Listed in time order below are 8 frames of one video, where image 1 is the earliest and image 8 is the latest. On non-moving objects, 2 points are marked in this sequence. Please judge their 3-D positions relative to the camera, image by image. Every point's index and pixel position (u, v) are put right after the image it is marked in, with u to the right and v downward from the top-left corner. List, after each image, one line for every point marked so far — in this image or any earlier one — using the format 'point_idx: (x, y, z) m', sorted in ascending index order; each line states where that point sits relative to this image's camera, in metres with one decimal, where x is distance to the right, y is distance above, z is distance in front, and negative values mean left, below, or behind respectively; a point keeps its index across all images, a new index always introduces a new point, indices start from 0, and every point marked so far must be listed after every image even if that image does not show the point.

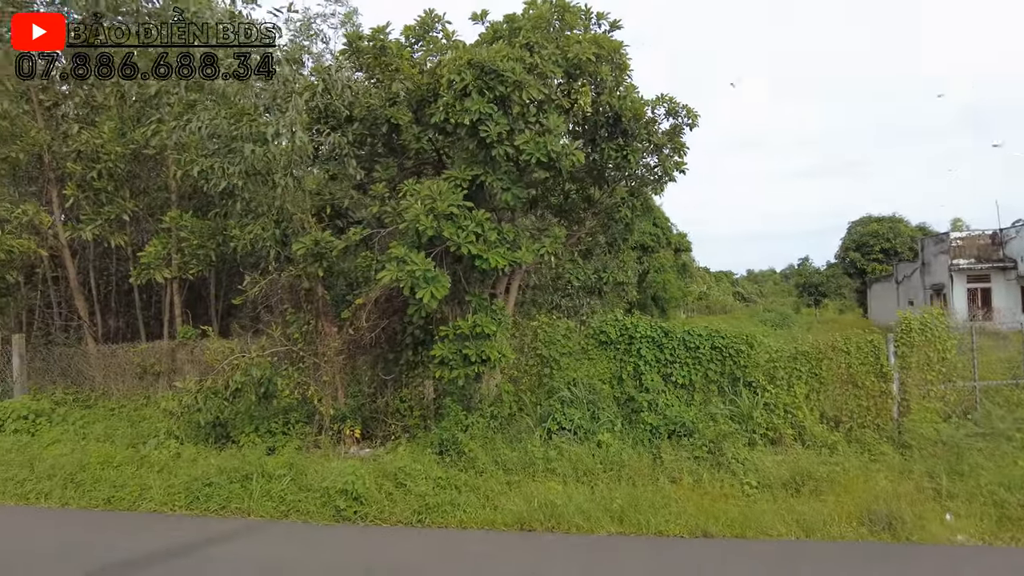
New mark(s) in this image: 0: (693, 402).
0: (+1.6, -1.0, +5.8) m
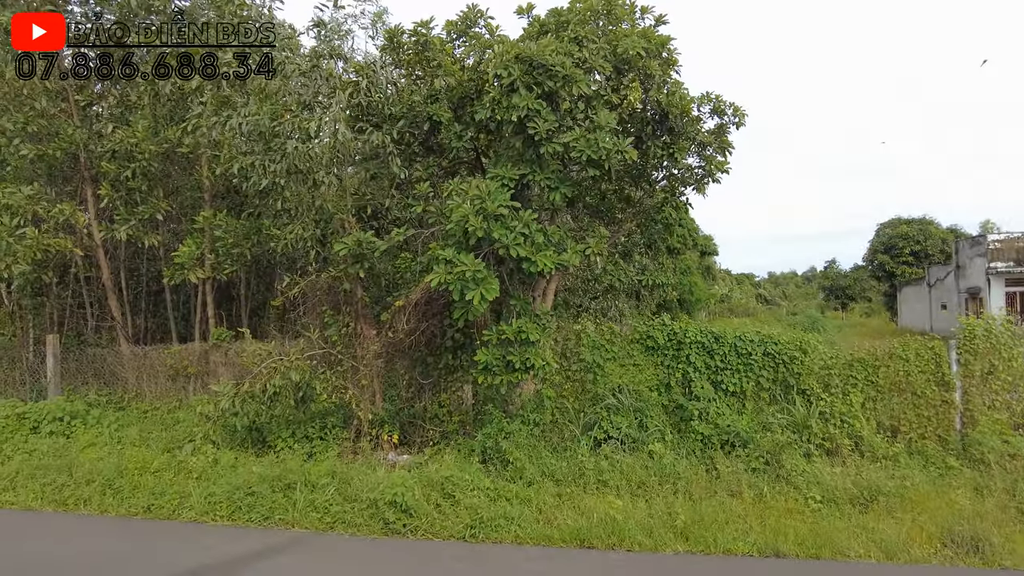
0: (+2.0, -1.0, +5.5) m
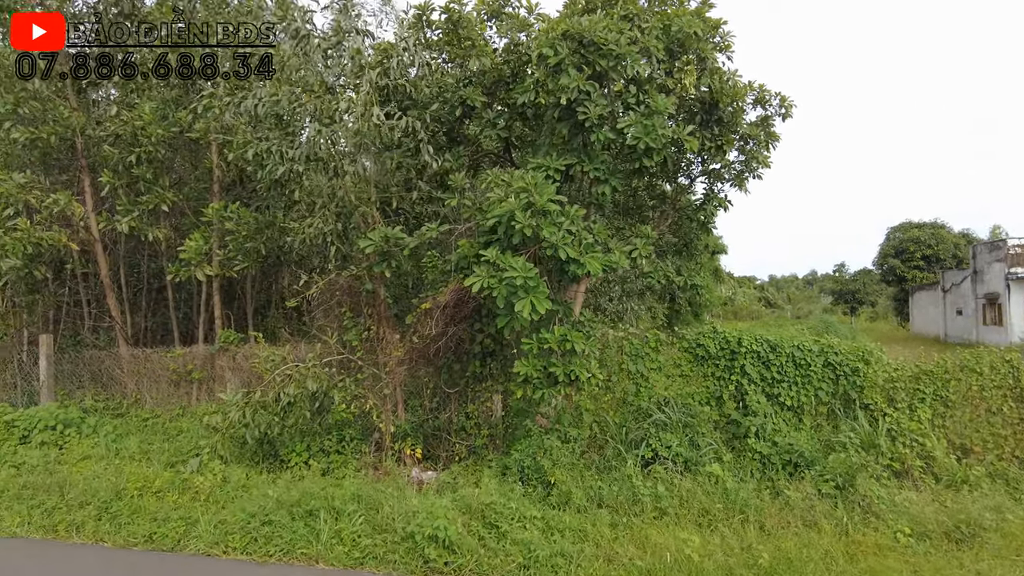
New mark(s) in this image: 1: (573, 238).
0: (+2.2, -1.1, +5.0) m
1: (+0.4, +0.3, +3.9) m
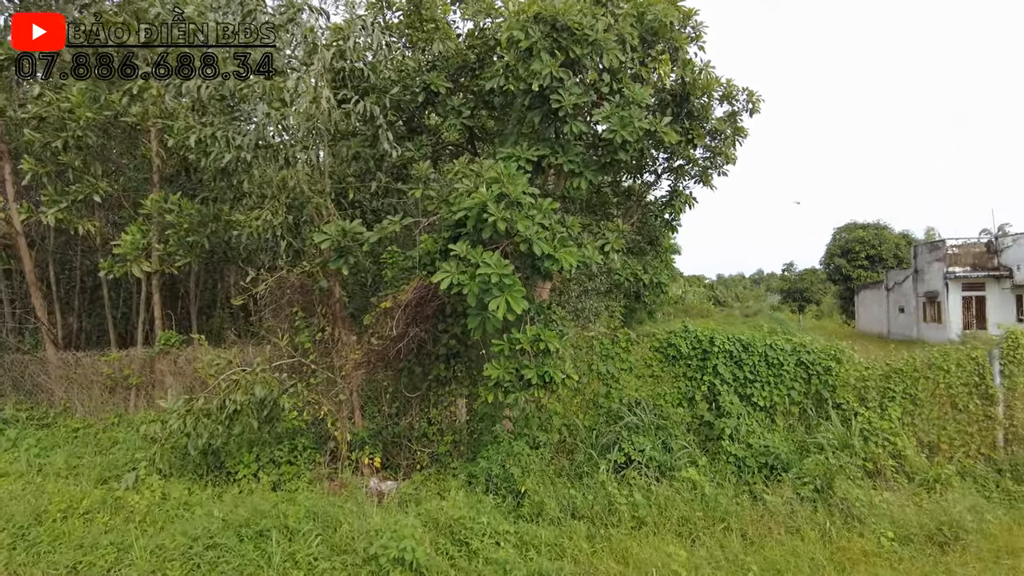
0: (+2.0, -1.1, +4.9) m
1: (+0.2, +0.3, +3.7) m
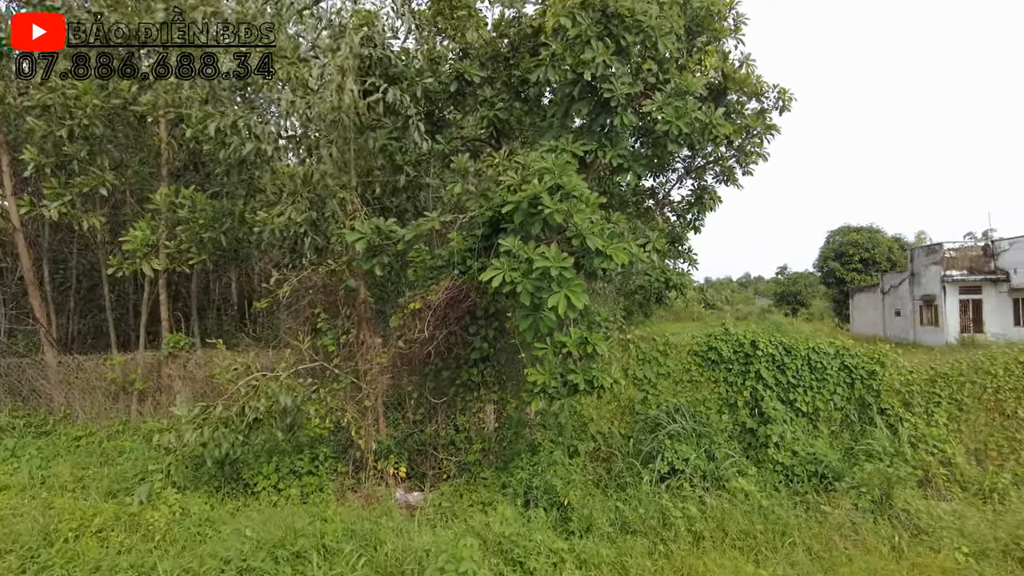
0: (+2.2, -1.1, +4.7) m
1: (+0.5, +0.3, +3.5) m
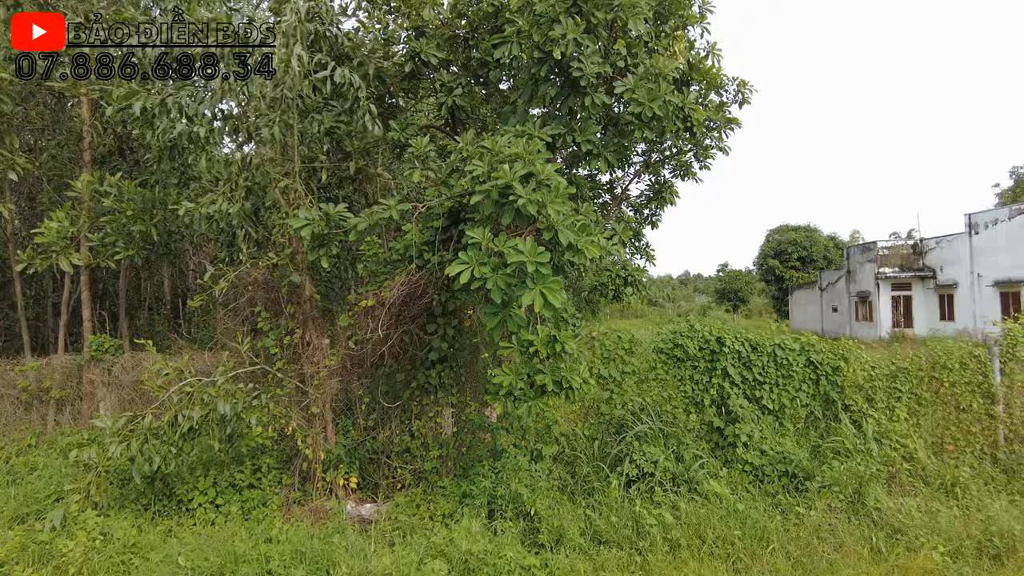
0: (+2.0, -1.0, +4.6) m
1: (+0.3, +0.4, +3.2) m
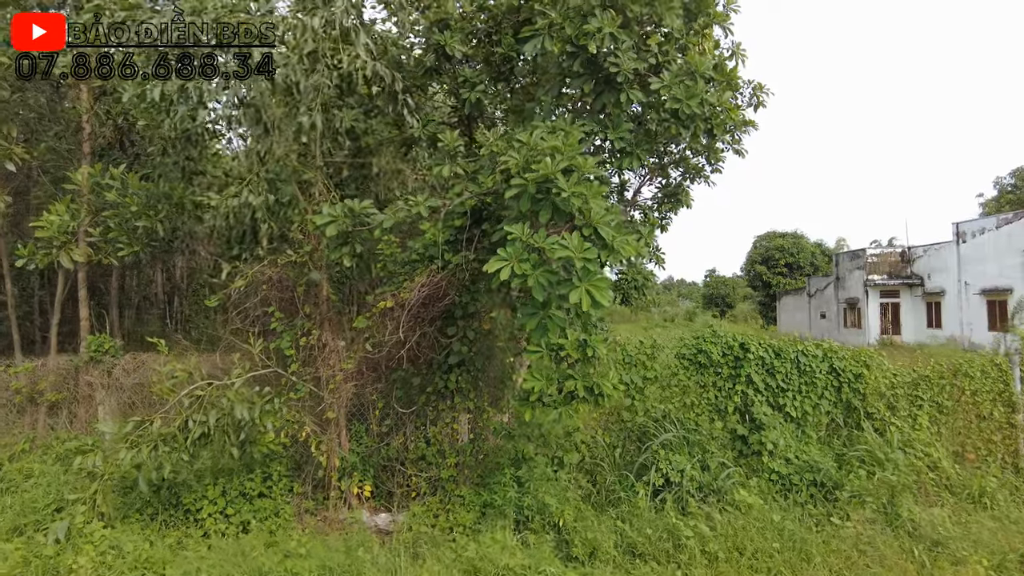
0: (+2.1, -1.1, +4.5) m
1: (+0.5, +0.3, +3.1) m
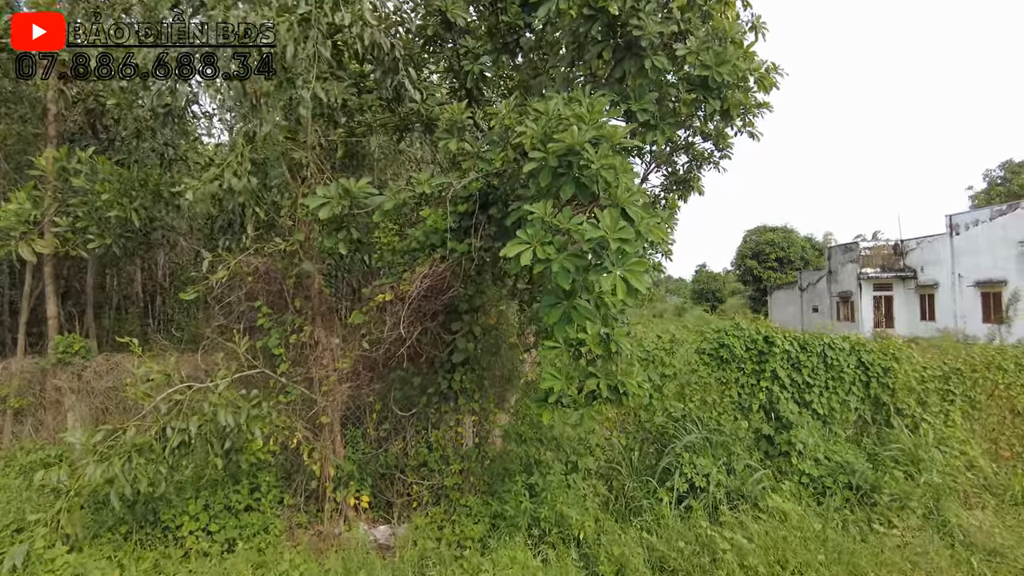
0: (+2.1, -1.0, +4.2) m
1: (+0.5, +0.4, +2.8) m
